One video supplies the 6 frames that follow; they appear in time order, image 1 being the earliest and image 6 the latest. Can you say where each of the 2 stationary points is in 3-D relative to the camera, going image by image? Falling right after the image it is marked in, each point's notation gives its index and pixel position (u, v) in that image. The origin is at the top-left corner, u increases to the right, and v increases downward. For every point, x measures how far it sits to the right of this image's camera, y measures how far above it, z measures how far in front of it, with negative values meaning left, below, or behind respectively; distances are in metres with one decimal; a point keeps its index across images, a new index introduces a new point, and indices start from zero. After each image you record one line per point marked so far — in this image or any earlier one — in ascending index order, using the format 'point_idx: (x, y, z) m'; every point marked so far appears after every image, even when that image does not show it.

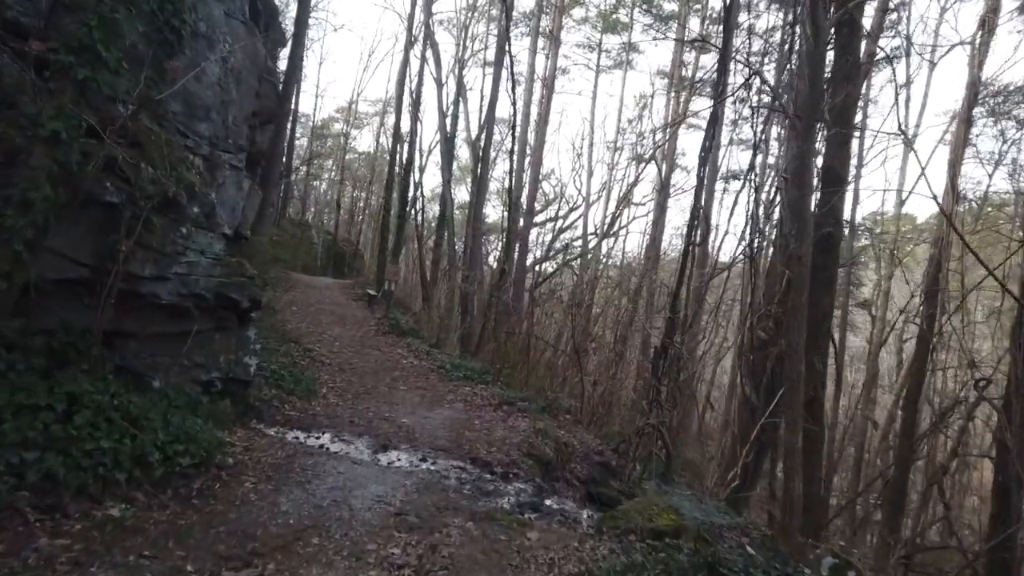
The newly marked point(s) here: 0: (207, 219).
0: (-2.8, +0.6, +6.9) m
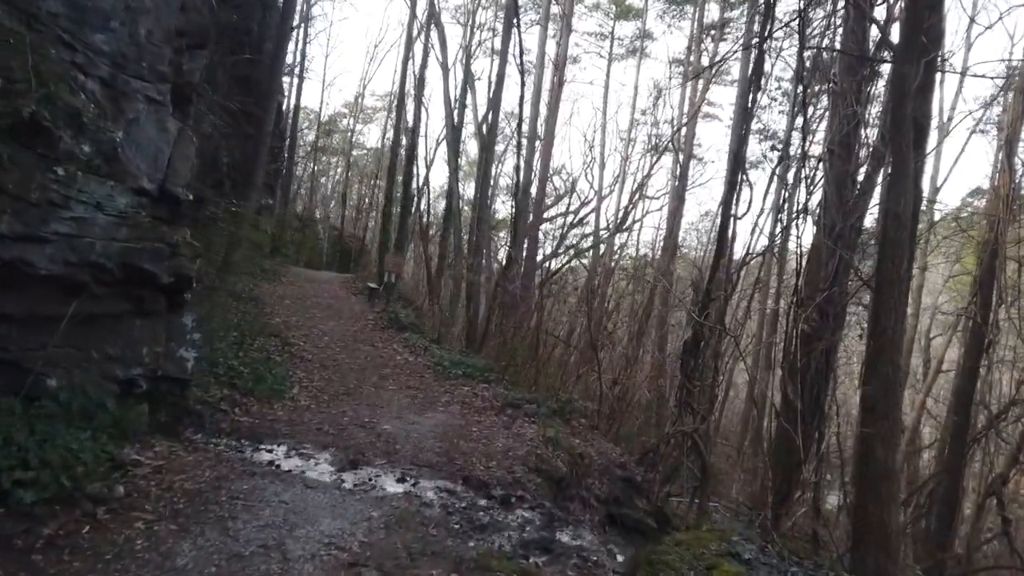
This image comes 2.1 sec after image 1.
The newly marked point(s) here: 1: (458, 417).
0: (-2.8, +0.9, +5.2) m
1: (-0.7, -1.6, +9.2) m
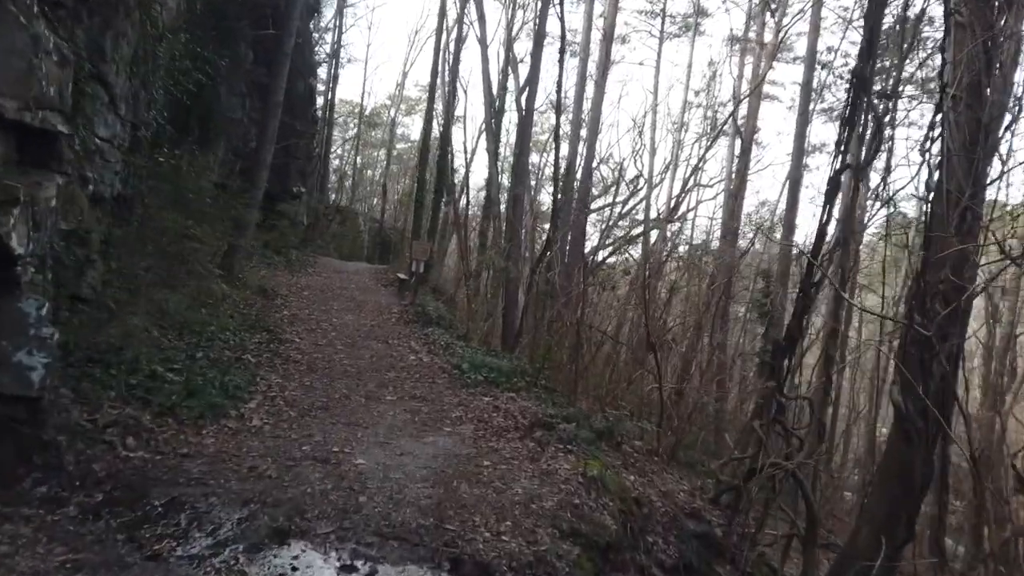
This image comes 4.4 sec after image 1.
0: (-2.8, +1.0, +2.9) m
1: (-0.4, -1.4, +6.7) m
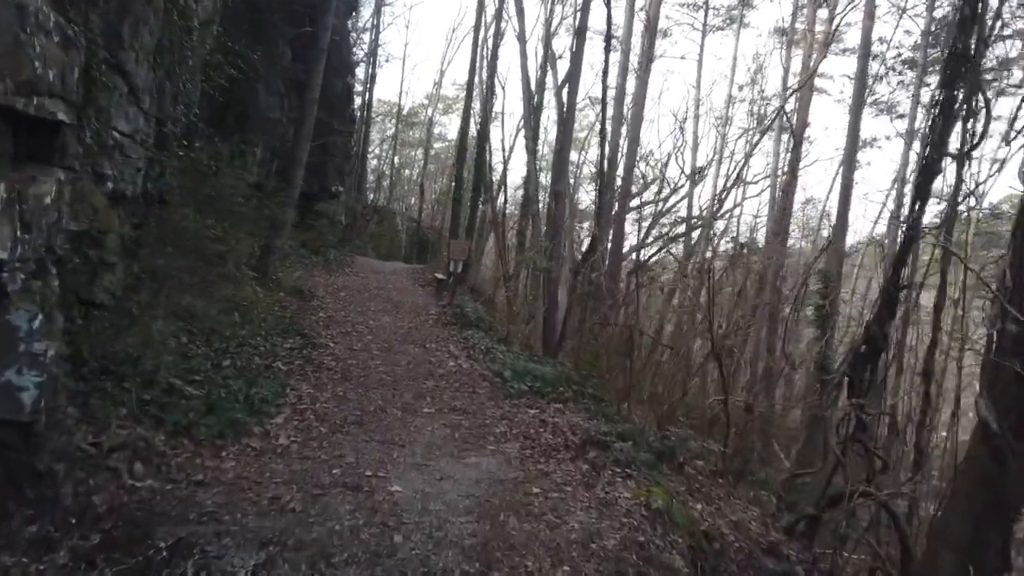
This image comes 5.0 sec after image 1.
0: (-2.6, +1.0, +2.3) m
1: (0.0, -1.5, +6.1) m
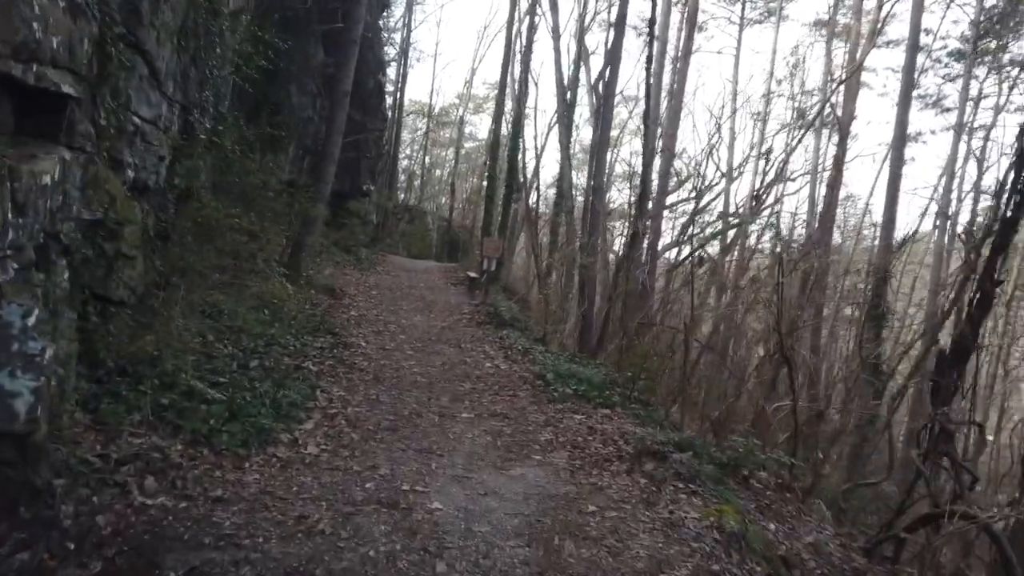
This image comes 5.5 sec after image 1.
0: (-2.4, +1.0, +1.9) m
1: (+0.4, -1.4, +5.5) m
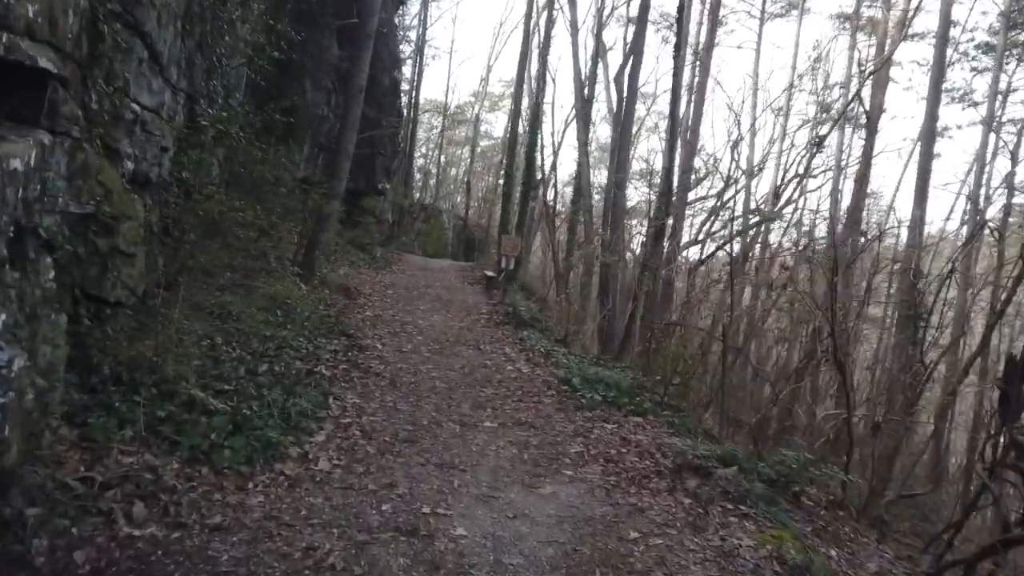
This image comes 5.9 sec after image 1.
0: (-2.2, +1.0, +1.4) m
1: (+0.6, -1.4, +5.0) m
